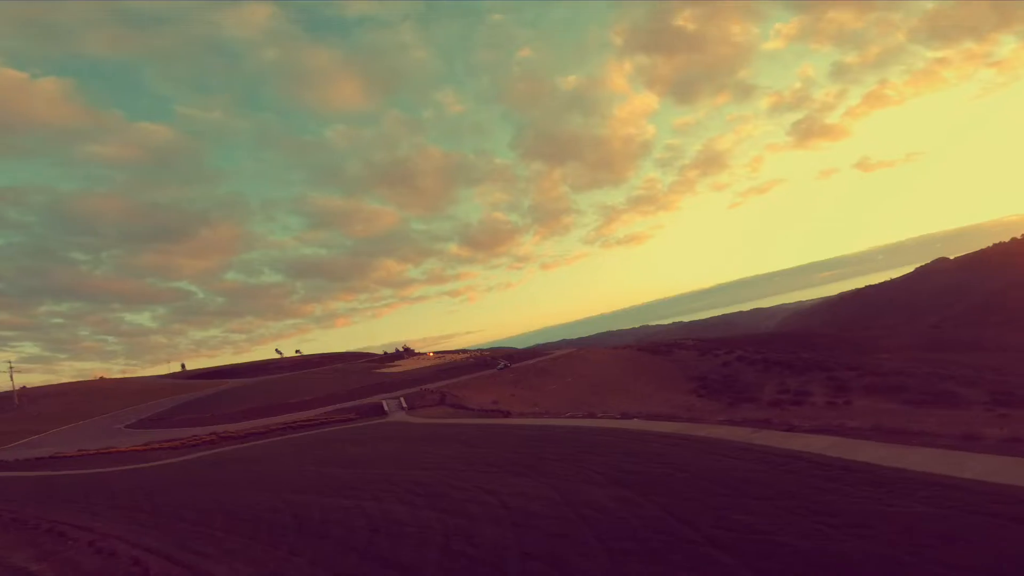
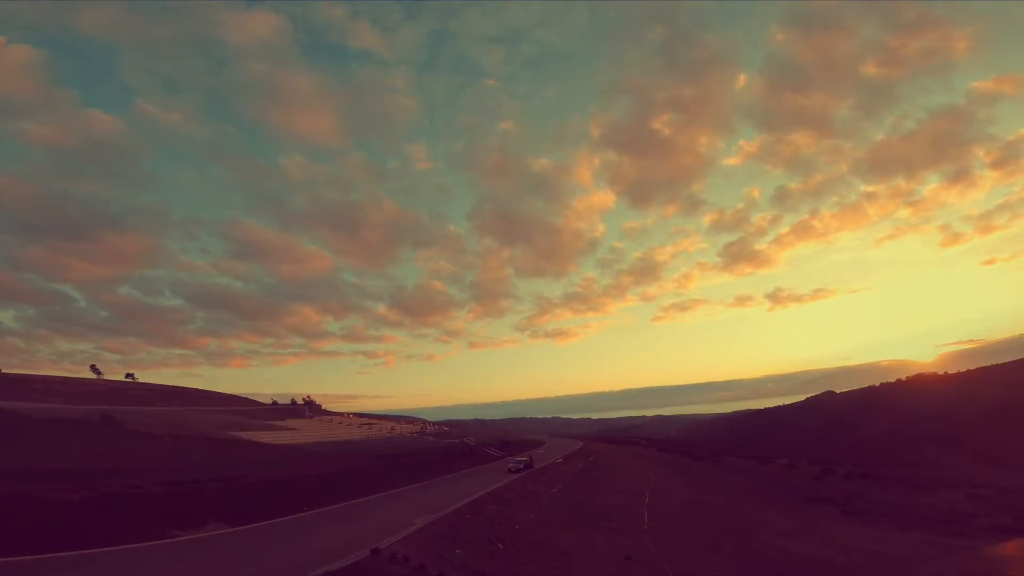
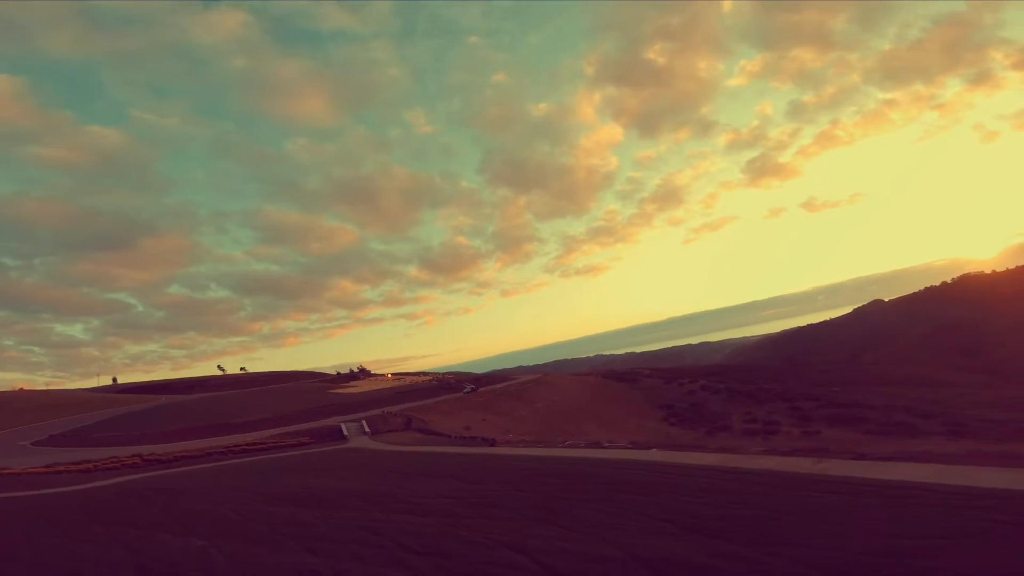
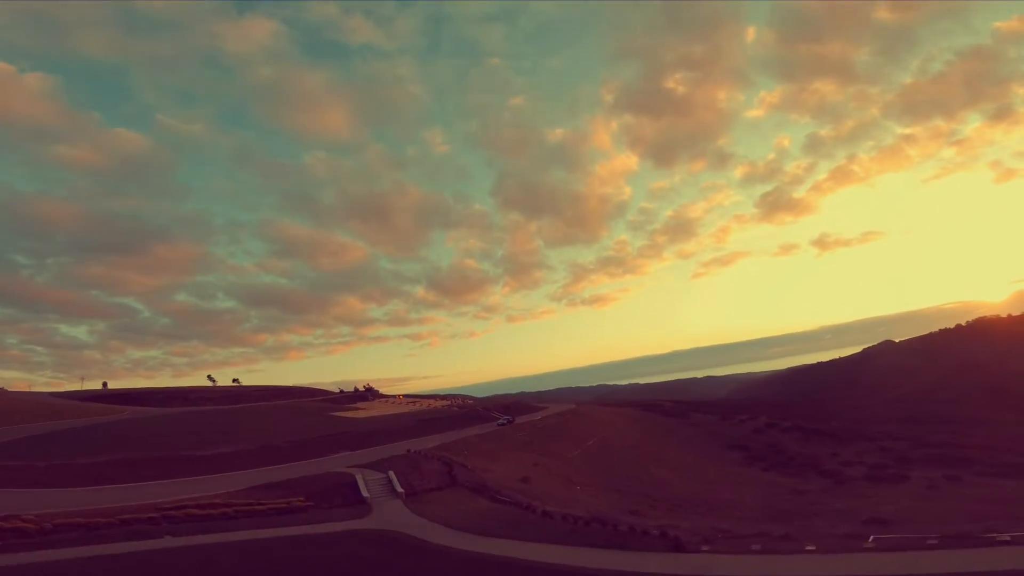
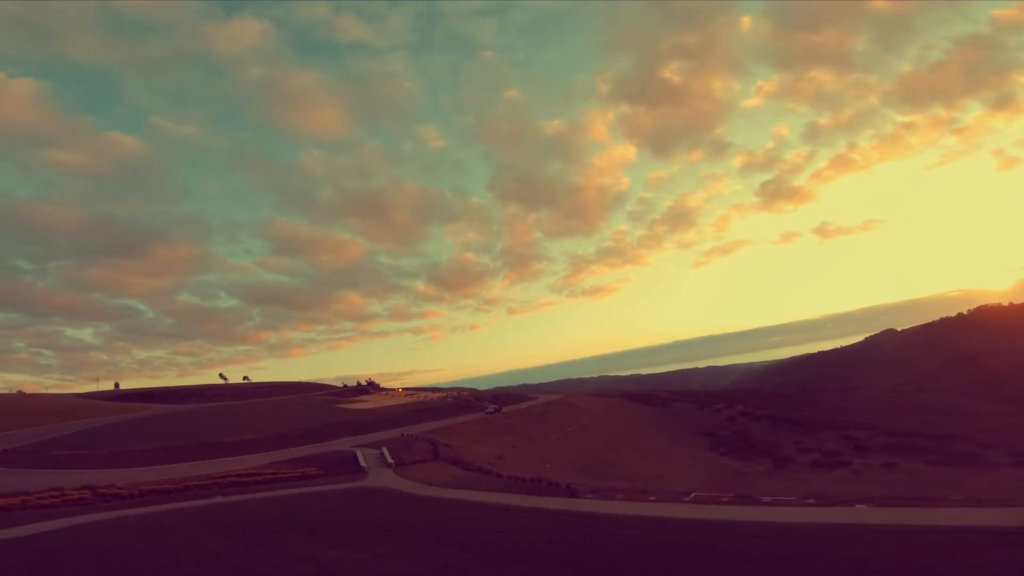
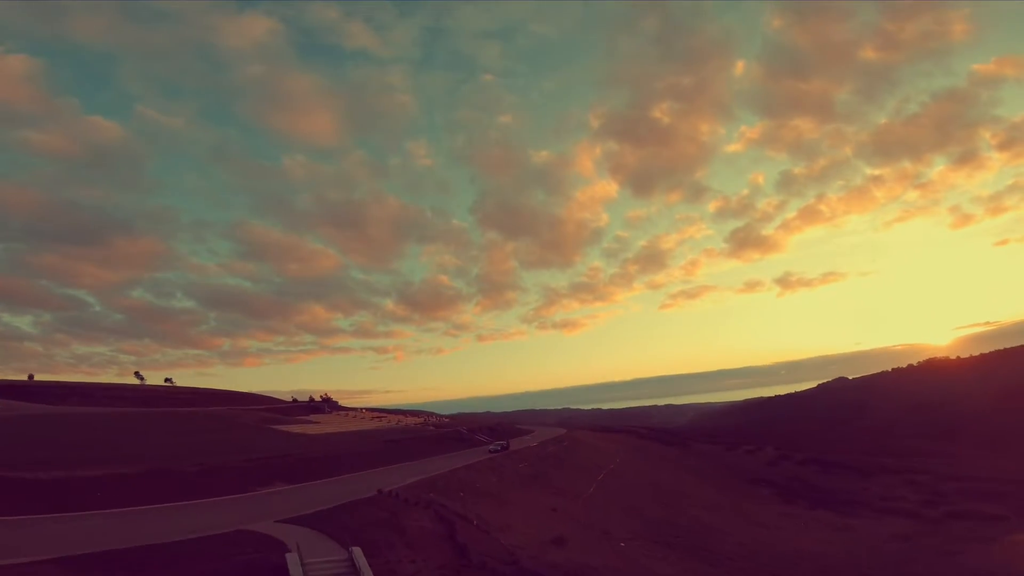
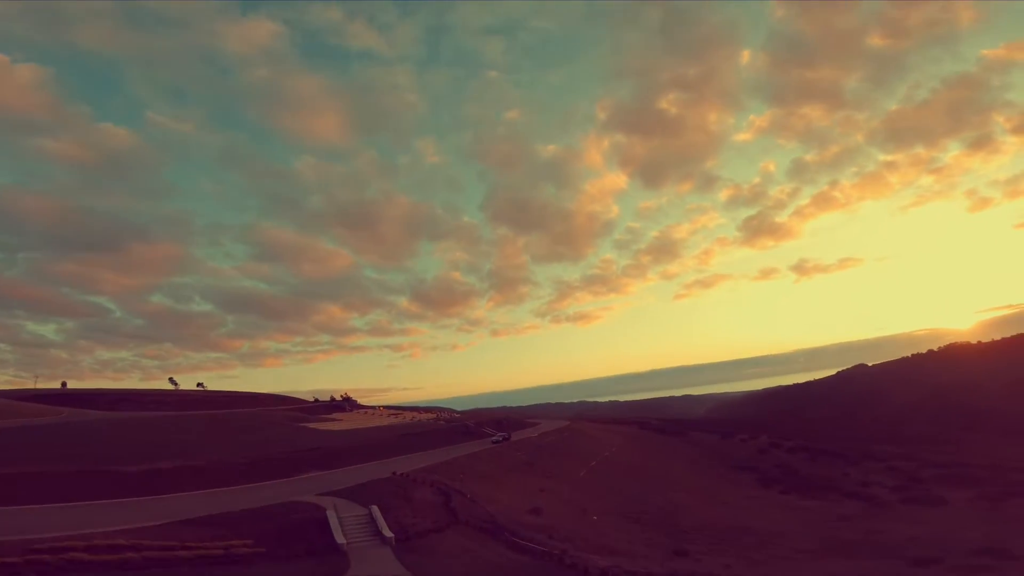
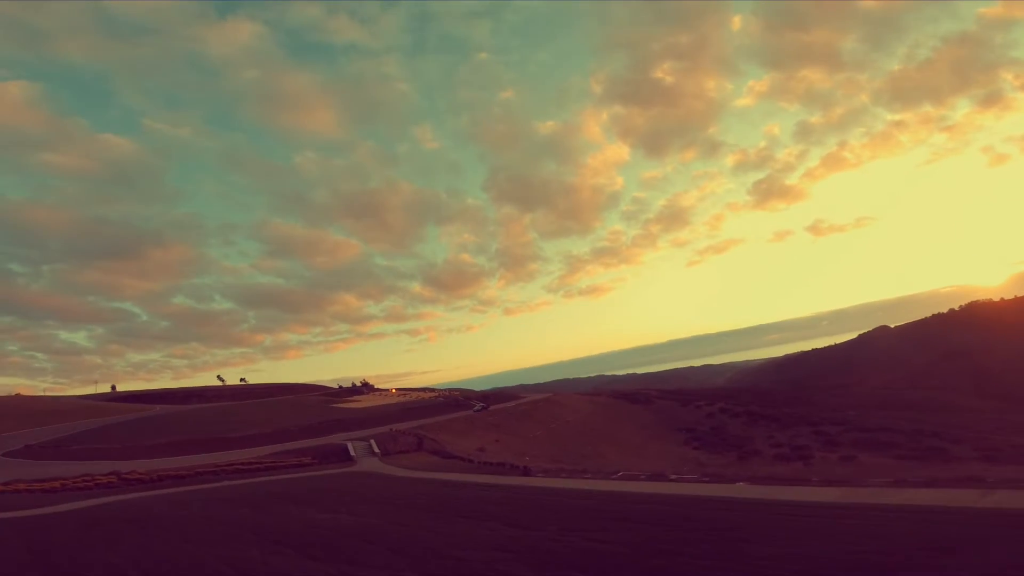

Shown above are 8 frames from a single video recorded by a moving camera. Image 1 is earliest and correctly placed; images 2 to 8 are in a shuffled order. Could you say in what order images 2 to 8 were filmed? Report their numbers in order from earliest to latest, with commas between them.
3, 8, 5, 4, 7, 6, 2
